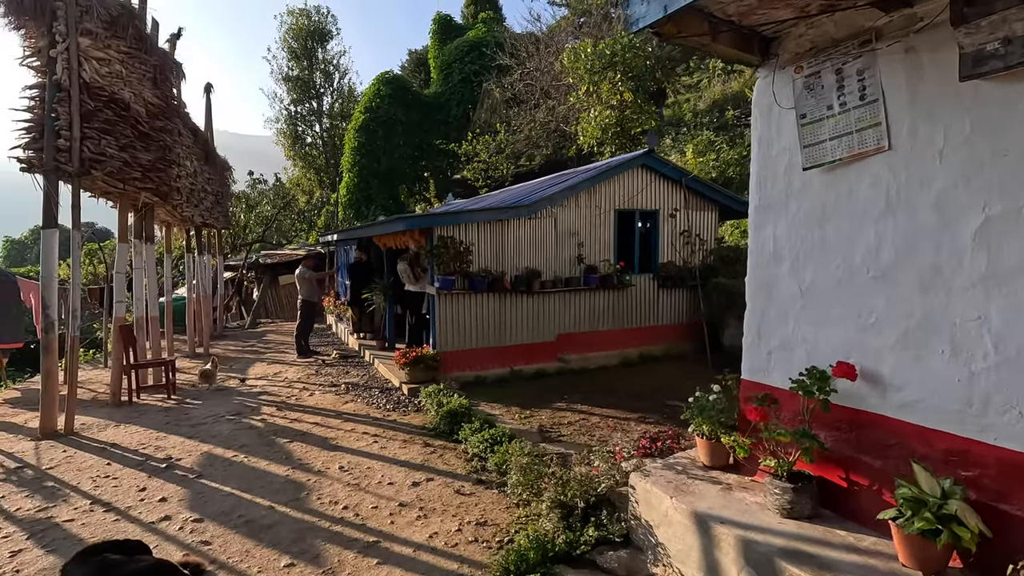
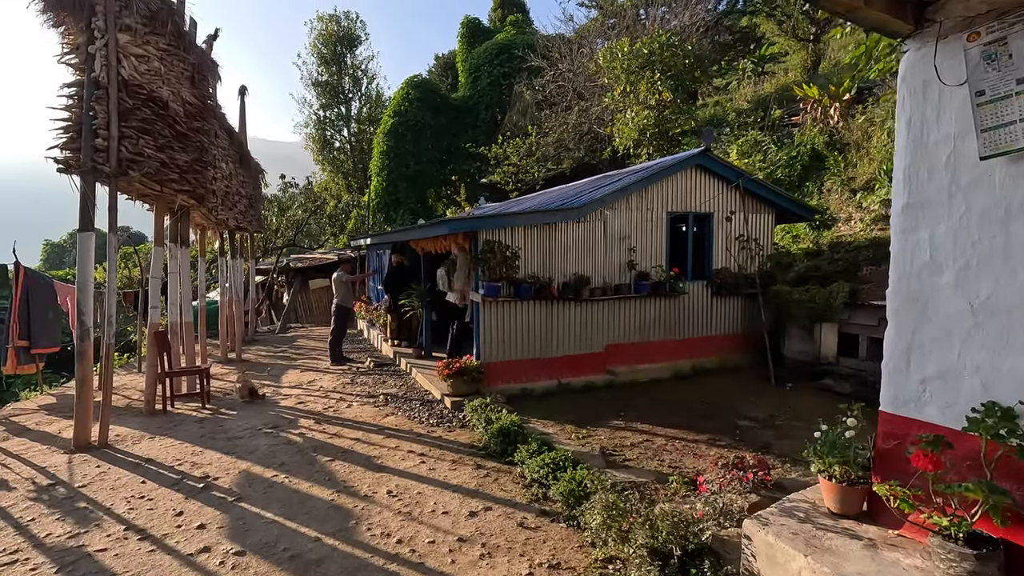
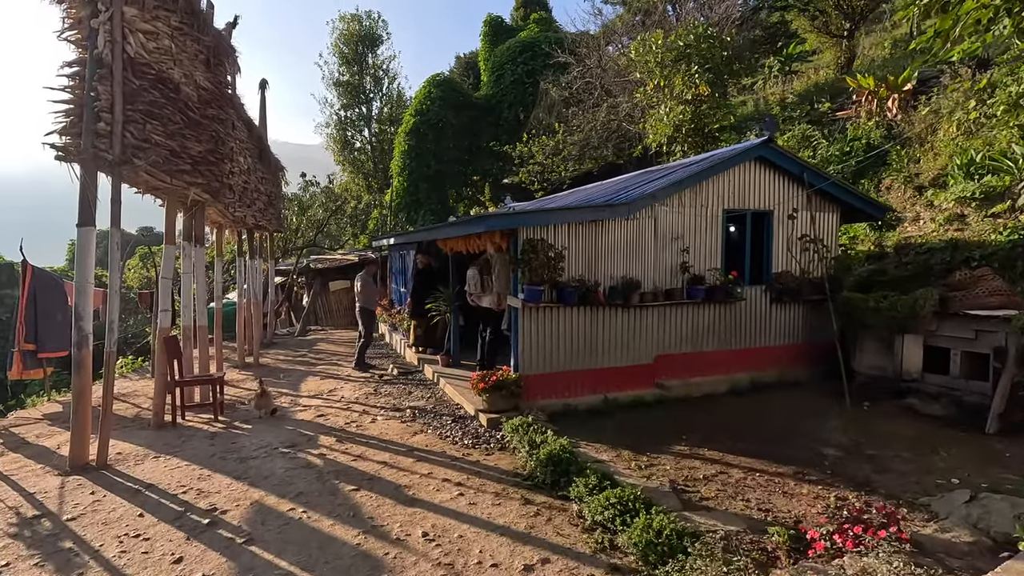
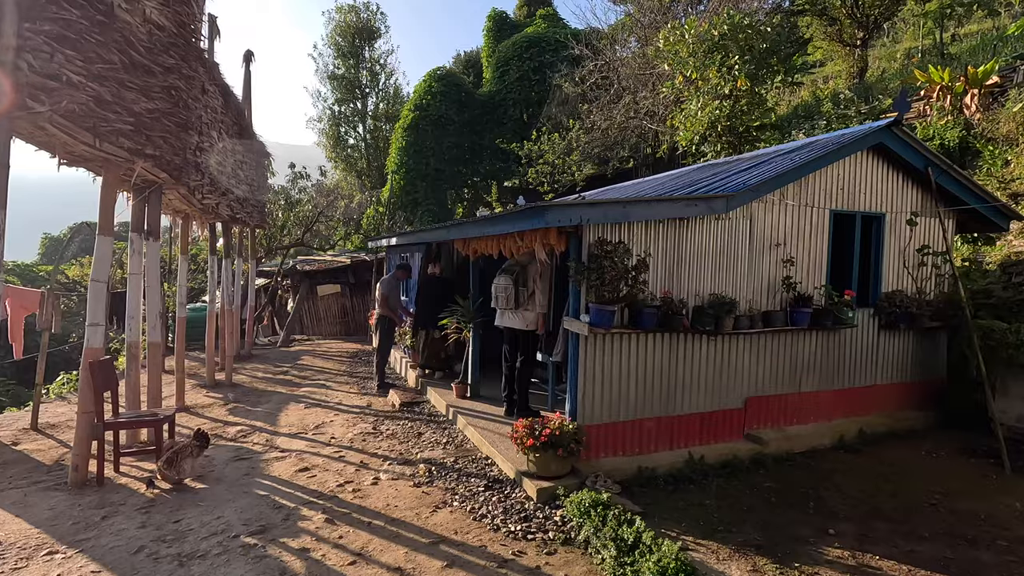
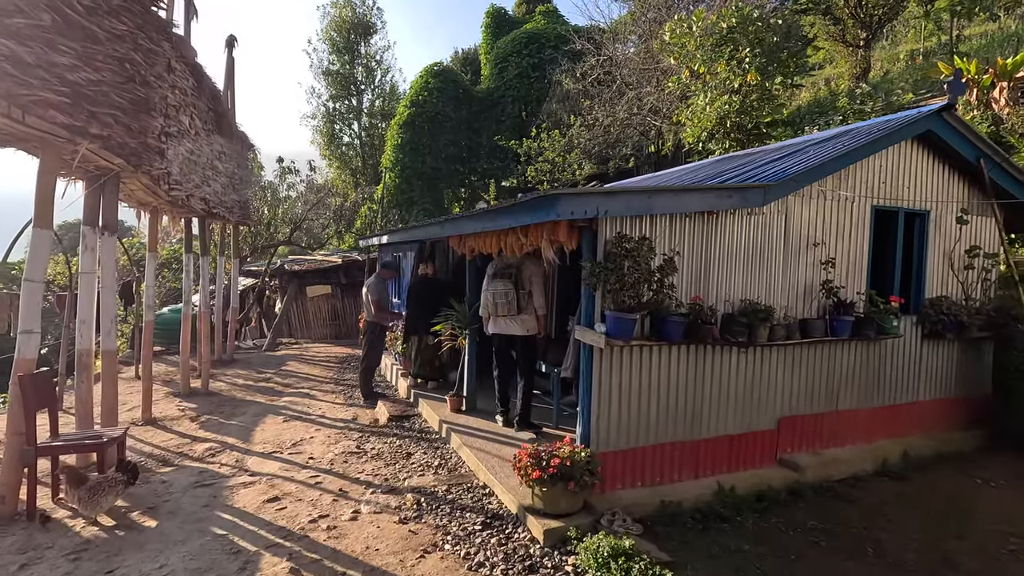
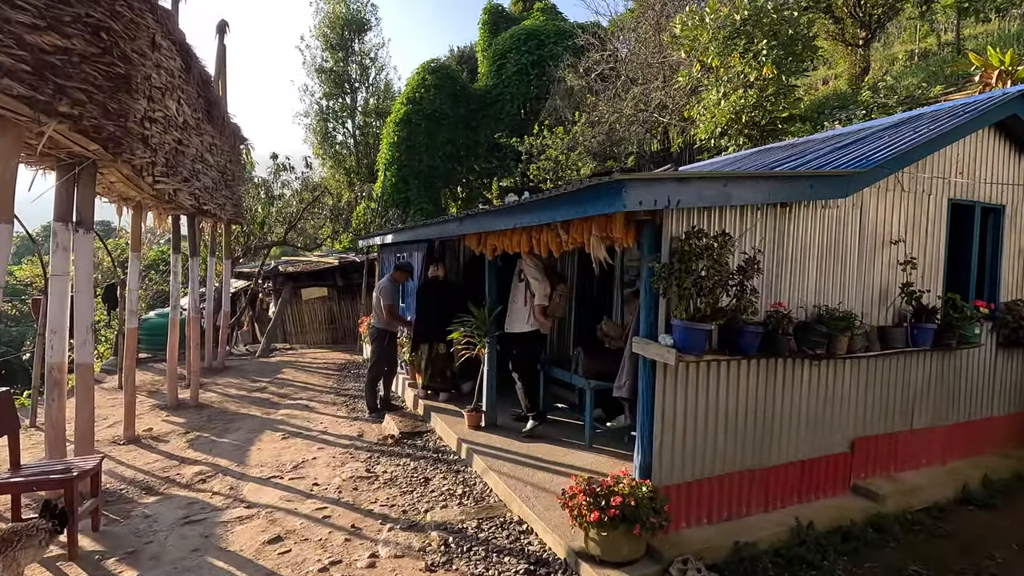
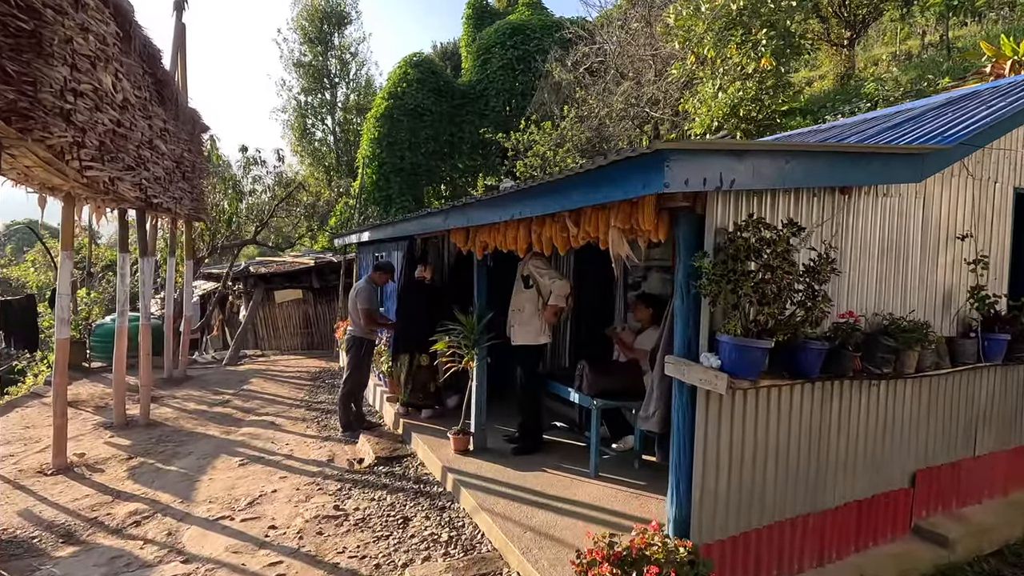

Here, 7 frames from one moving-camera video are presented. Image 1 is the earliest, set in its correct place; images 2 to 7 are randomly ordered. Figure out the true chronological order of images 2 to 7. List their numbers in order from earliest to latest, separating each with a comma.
2, 3, 4, 5, 6, 7
